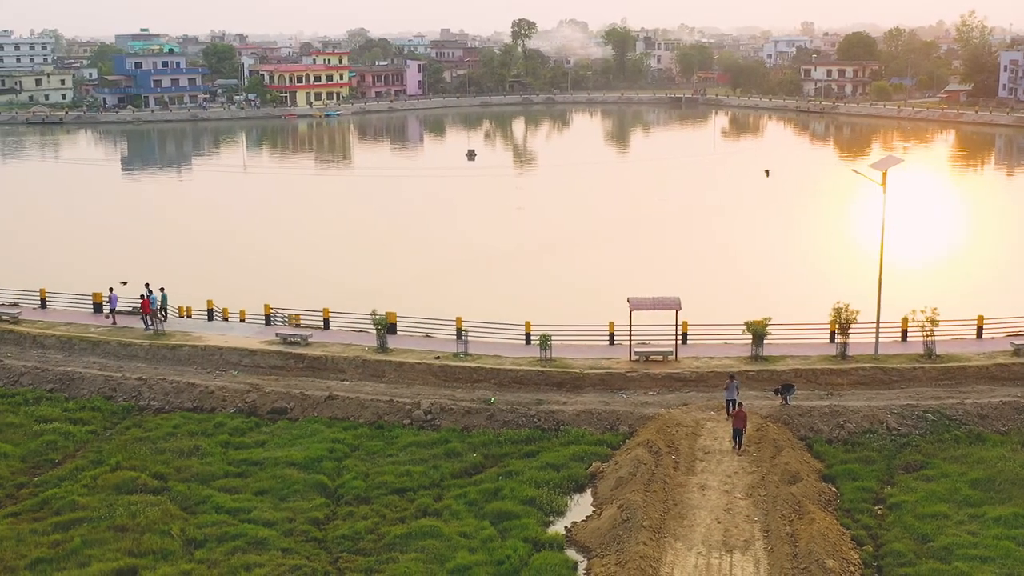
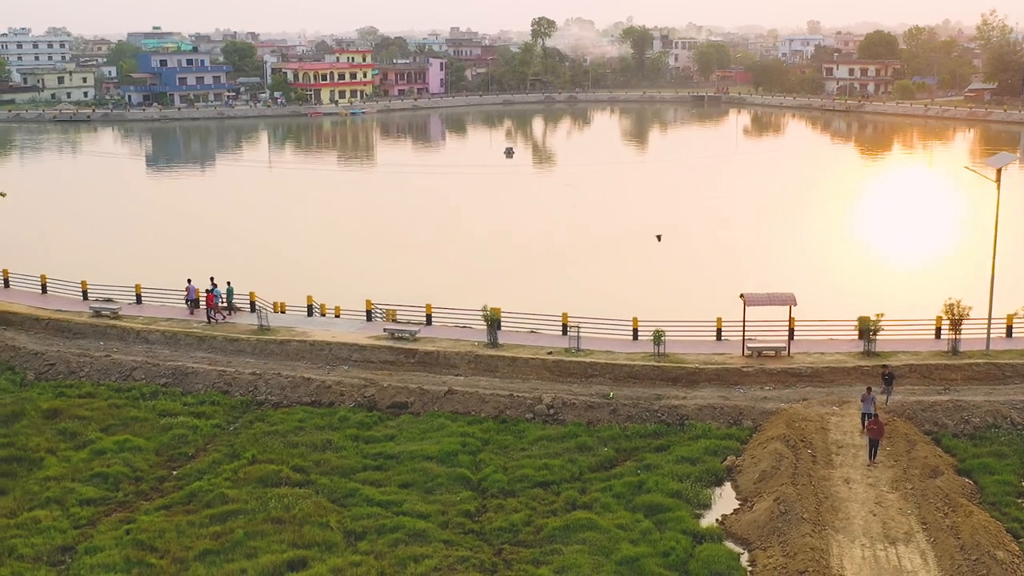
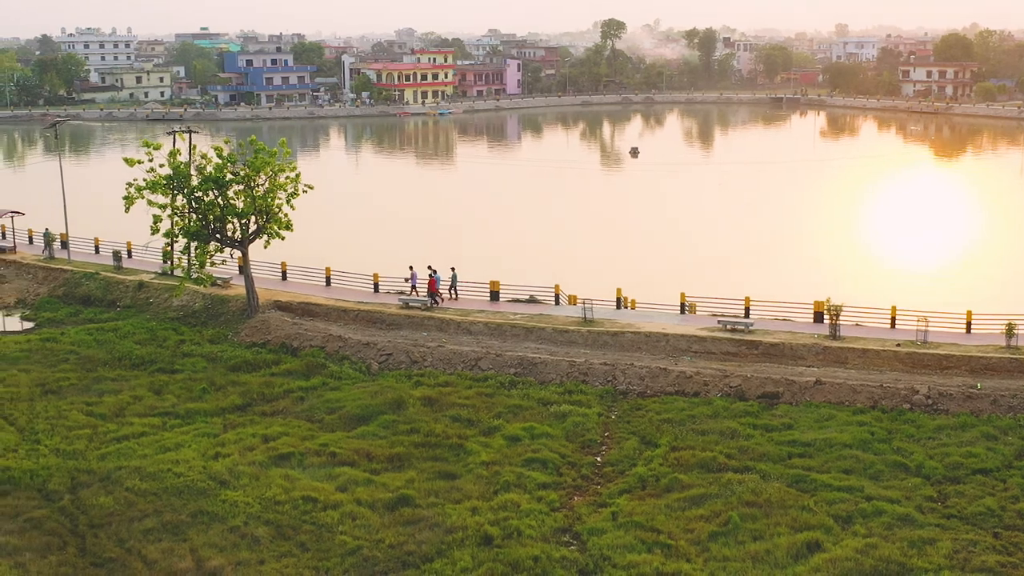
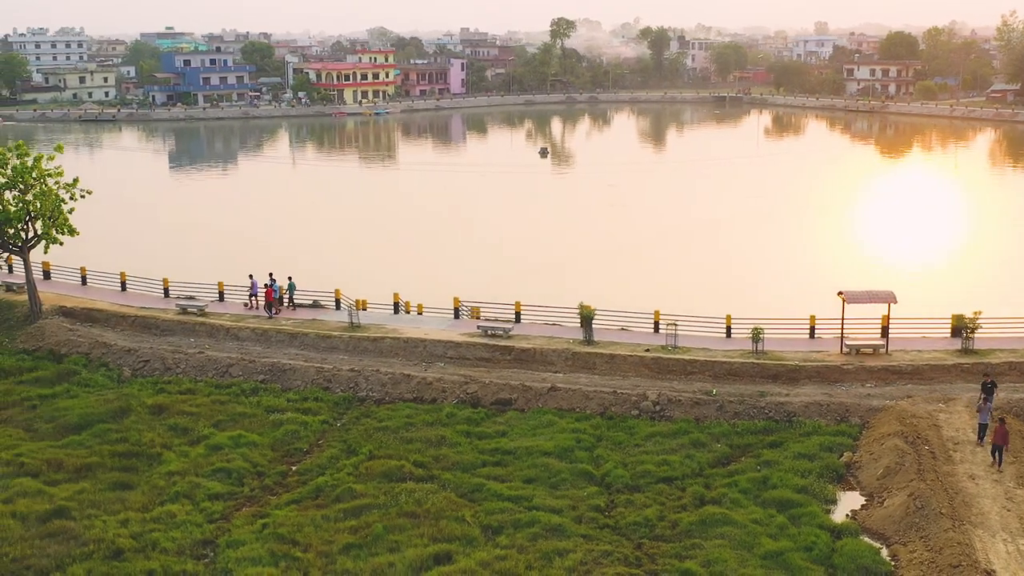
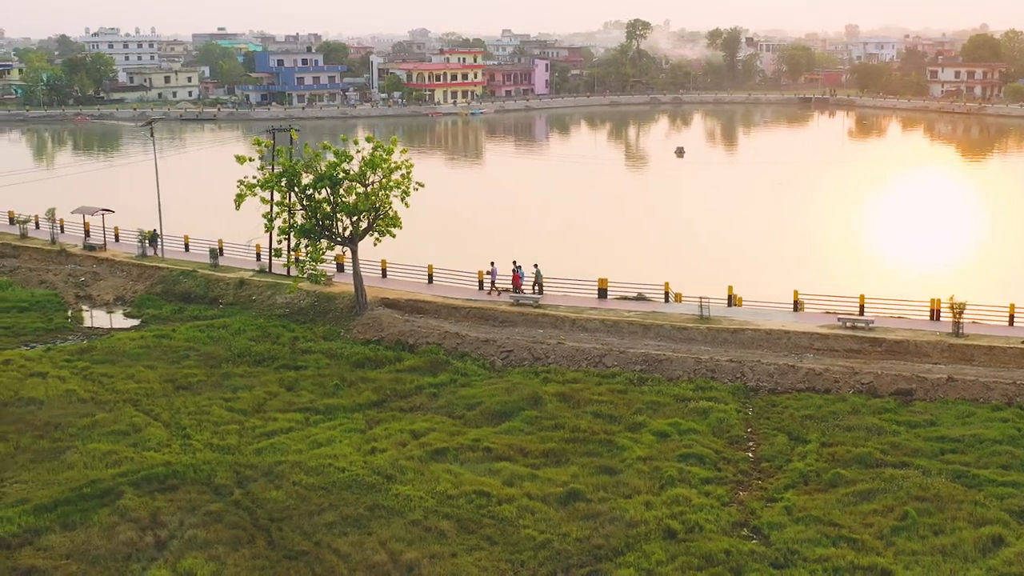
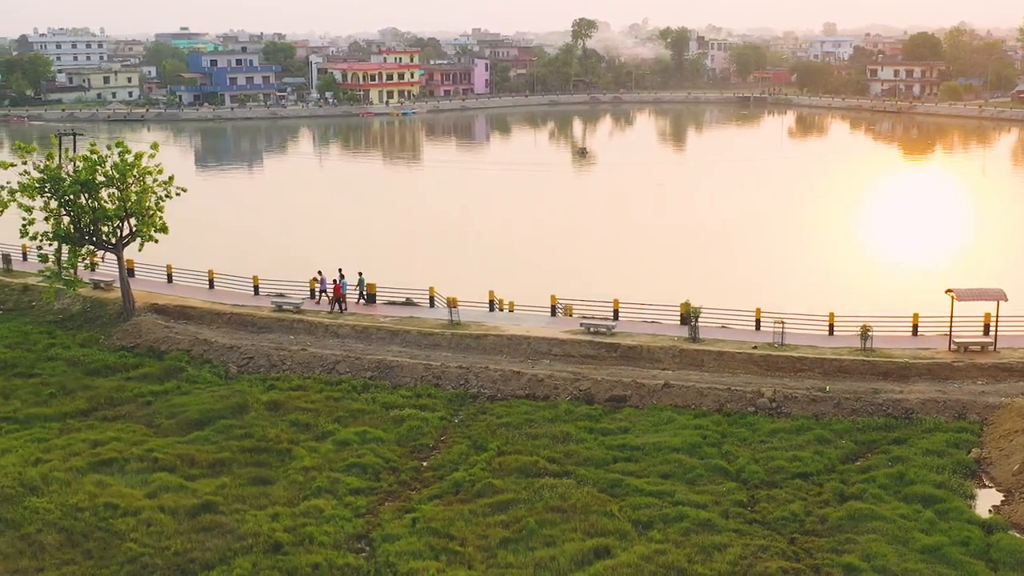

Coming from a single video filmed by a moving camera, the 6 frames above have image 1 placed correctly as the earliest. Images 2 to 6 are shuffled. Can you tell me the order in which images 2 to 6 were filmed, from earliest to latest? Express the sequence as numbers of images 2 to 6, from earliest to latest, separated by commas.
2, 4, 6, 3, 5
